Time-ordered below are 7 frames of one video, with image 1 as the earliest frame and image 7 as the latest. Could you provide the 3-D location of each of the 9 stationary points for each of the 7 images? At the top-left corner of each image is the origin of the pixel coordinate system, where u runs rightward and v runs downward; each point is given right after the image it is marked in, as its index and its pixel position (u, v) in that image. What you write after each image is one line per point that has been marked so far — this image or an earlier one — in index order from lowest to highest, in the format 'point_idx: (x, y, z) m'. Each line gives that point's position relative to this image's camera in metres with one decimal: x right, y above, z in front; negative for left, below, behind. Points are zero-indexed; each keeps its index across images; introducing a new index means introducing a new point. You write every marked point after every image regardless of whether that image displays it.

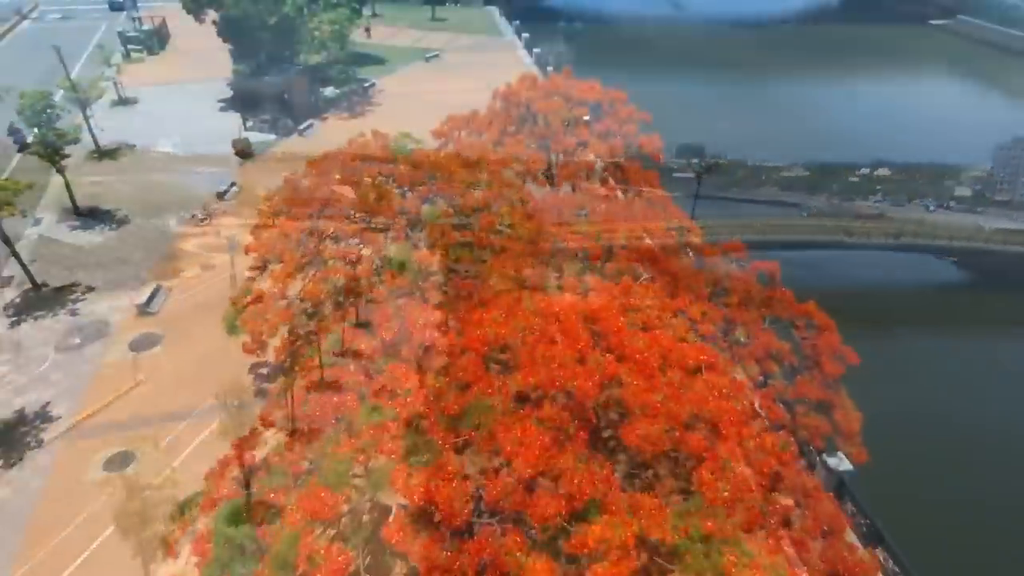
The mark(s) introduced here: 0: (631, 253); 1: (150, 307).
0: (+2.3, +0.7, +11.1) m
1: (-10.6, -0.6, +18.0) m
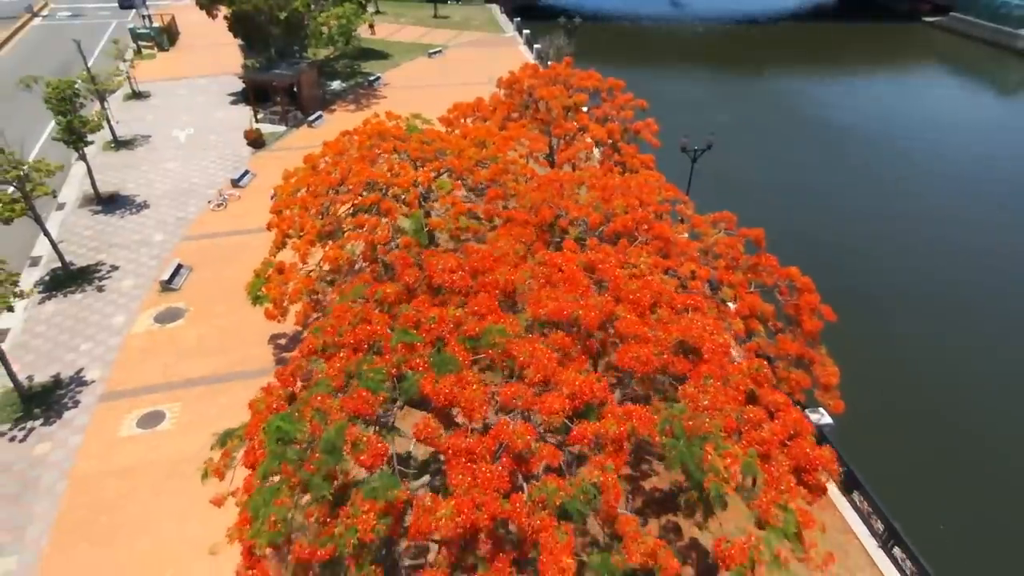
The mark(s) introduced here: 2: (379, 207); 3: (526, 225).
0: (+2.4, +1.4, +12.1) m
1: (-10.5, +0.1, +19.0) m
2: (-2.9, +1.8, +13.3) m
3: (+0.3, +1.3, +12.0) m
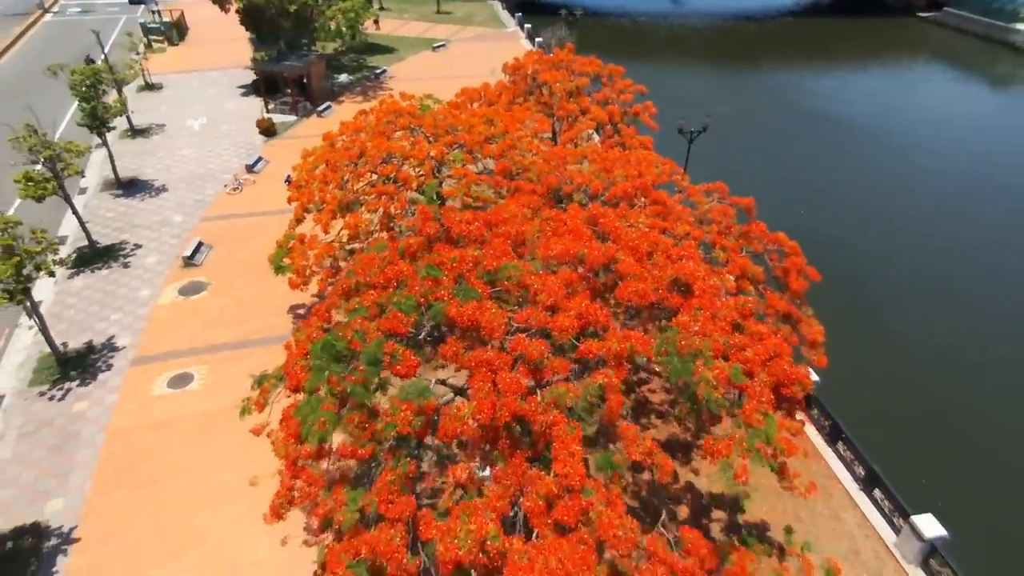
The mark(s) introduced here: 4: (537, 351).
0: (+2.6, +2.2, +13.1) m
1: (-10.3, +0.9, +20.0) m
2: (-2.7, +2.6, +14.3) m
3: (+0.5, +2.1, +13.0) m
4: (+0.4, -0.8, +7.8) m
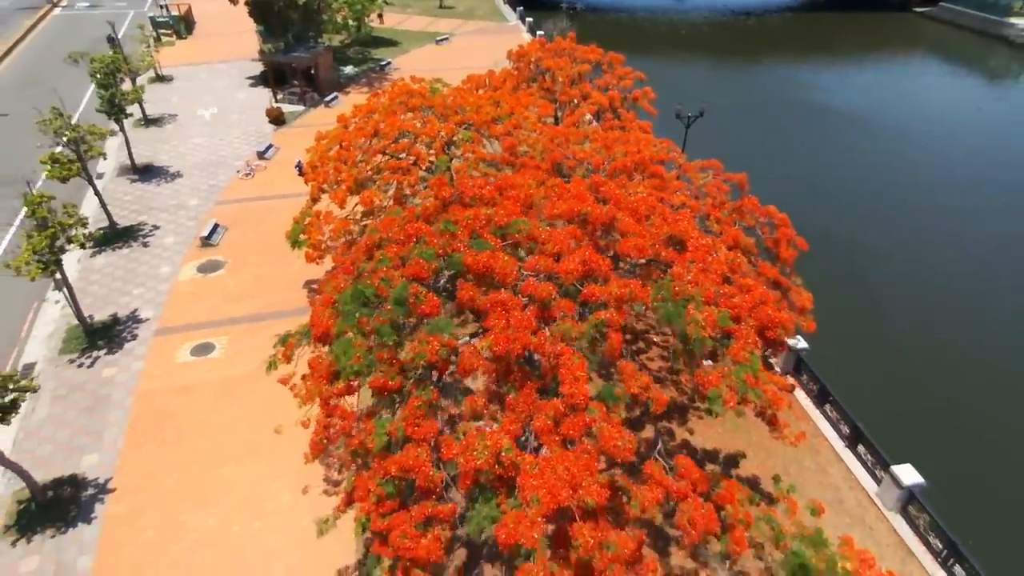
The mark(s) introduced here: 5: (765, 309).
0: (+2.8, +2.9, +13.9) m
1: (-10.1, +1.6, +20.8) m
2: (-2.6, +3.3, +15.2) m
3: (+0.6, +2.8, +13.8) m
4: (+0.5, -0.1, +8.7) m
5: (+3.9, -0.3, +9.5) m
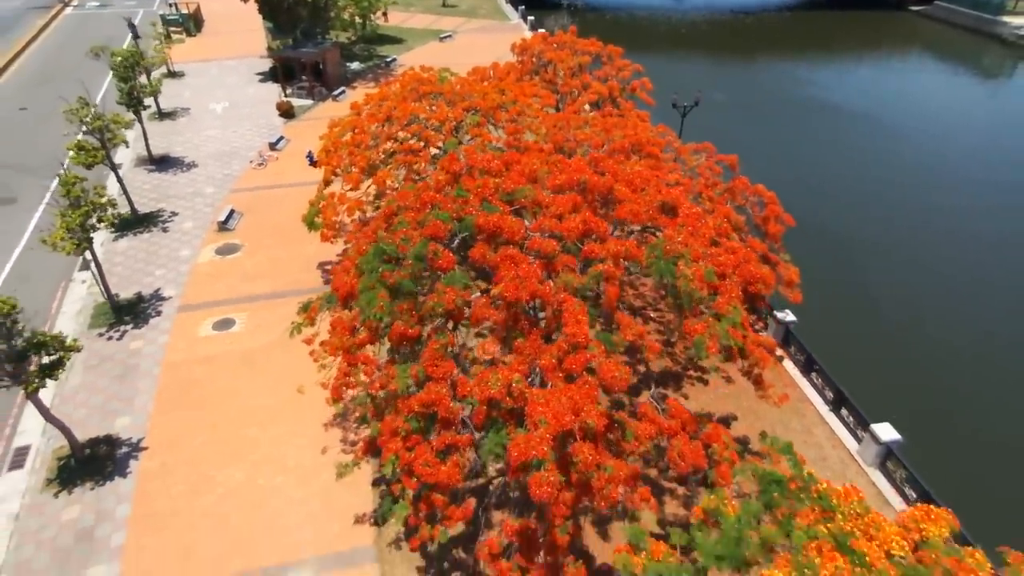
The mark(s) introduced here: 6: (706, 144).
0: (+2.9, +3.6, +14.9) m
1: (-10.0, +2.2, +21.8) m
2: (-2.4, +3.9, +16.1) m
3: (+0.7, +3.4, +14.8) m
4: (+0.6, +0.6, +9.6) m
5: (+4.0, +0.3, +10.4) m
6: (+5.2, +3.8, +16.5) m
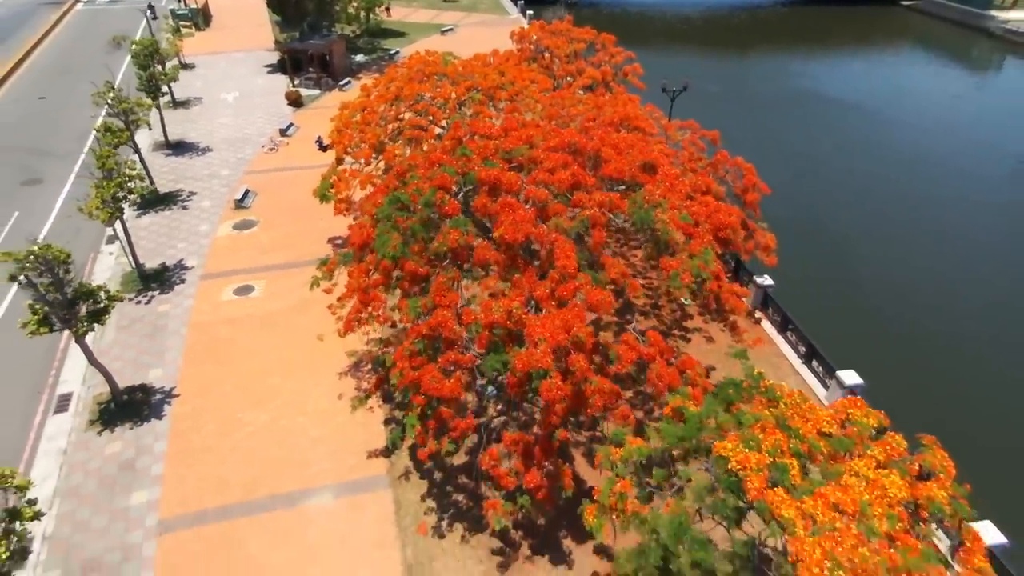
0: (+2.8, +4.6, +16.2) m
1: (-10.0, +3.2, +23.2) m
2: (-2.5, +4.9, +17.5) m
3: (+0.7, +4.4, +16.1) m
4: (+0.6, +1.5, +11.0) m
5: (+3.9, +1.3, +11.8) m
6: (+5.2, +4.8, +17.9) m
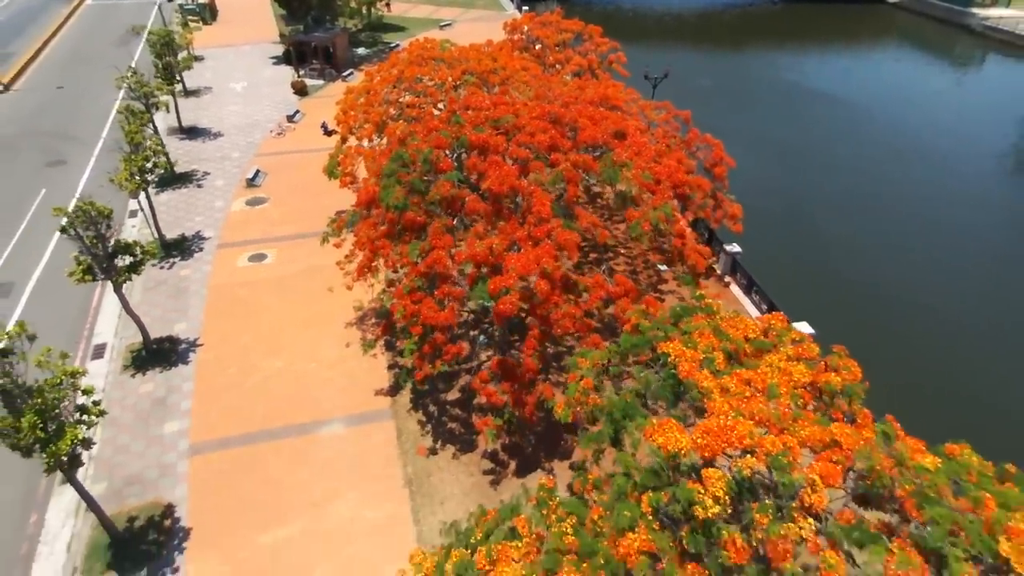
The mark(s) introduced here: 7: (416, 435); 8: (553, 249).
0: (+2.6, +5.6, +18.0) m
1: (-10.3, +4.3, +24.9) m
2: (-2.7, +6.0, +19.2) m
3: (+0.4, +5.5, +17.9) m
4: (+0.3, +2.6, +12.7) m
5: (+3.7, +2.4, +13.5) m
6: (+4.9, +5.9, +19.6) m
7: (-2.2, -3.4, +14.3) m
8: (+0.8, +0.6, +11.5) m
